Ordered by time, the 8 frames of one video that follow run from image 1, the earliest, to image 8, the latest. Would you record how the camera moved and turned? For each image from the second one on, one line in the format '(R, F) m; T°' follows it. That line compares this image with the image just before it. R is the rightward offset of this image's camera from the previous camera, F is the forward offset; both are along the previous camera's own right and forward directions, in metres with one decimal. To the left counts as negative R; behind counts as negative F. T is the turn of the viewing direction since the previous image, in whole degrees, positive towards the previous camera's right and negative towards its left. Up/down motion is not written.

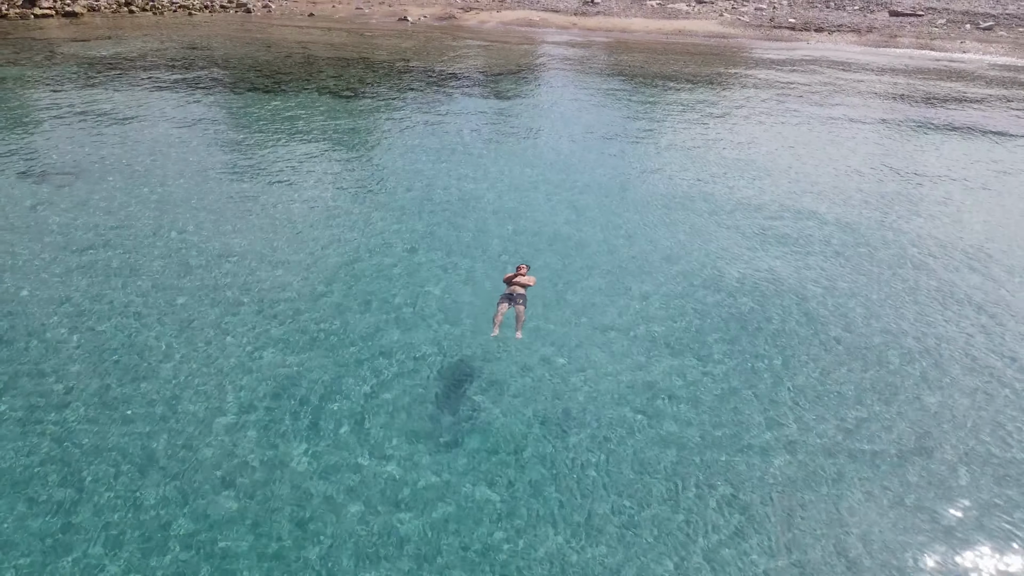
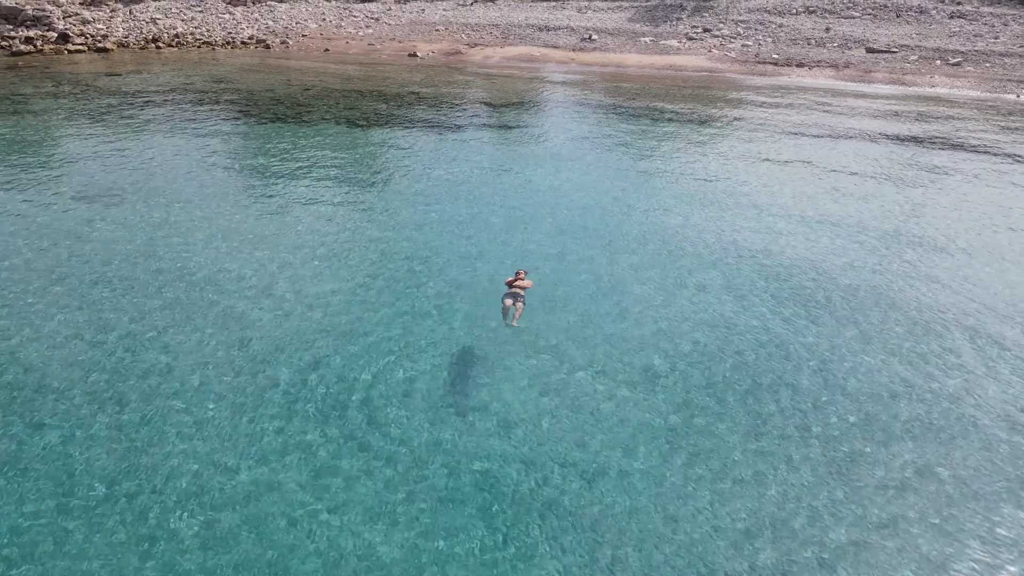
(0.0, -1.3) m; 0°
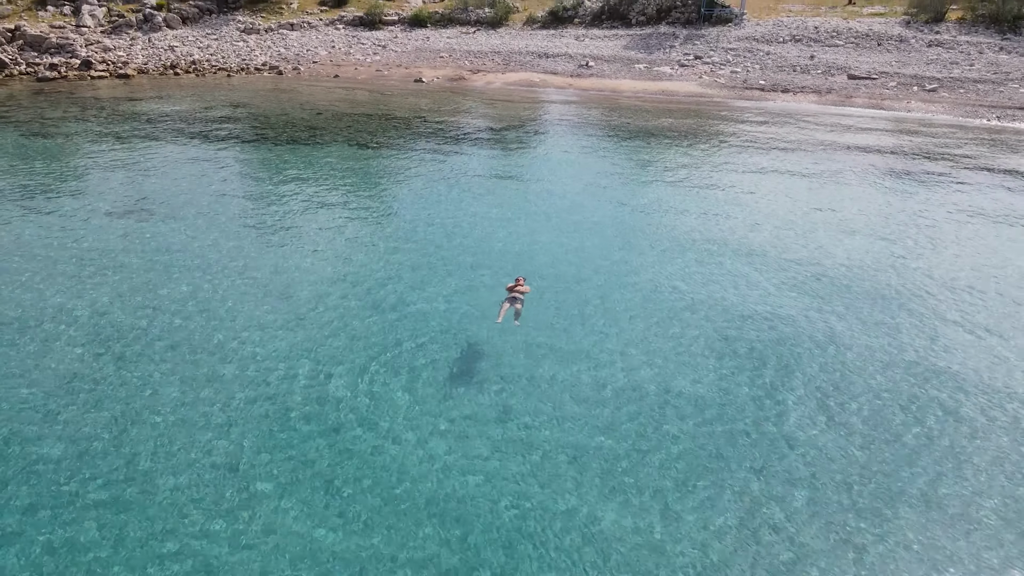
(0.0, -1.1) m; 0°
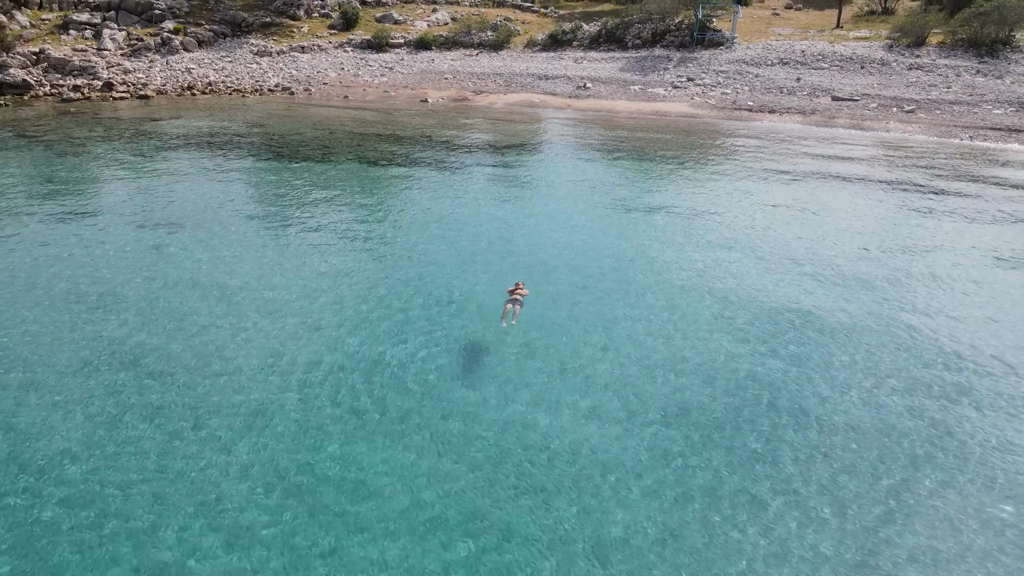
(0.0, -1.3) m; 0°
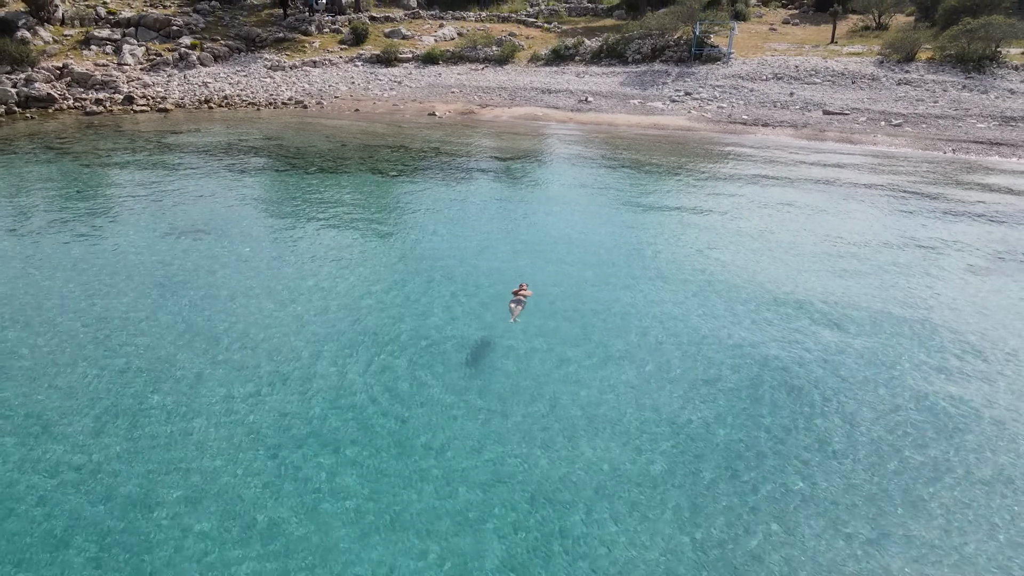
(0.0, -1.2) m; 0°
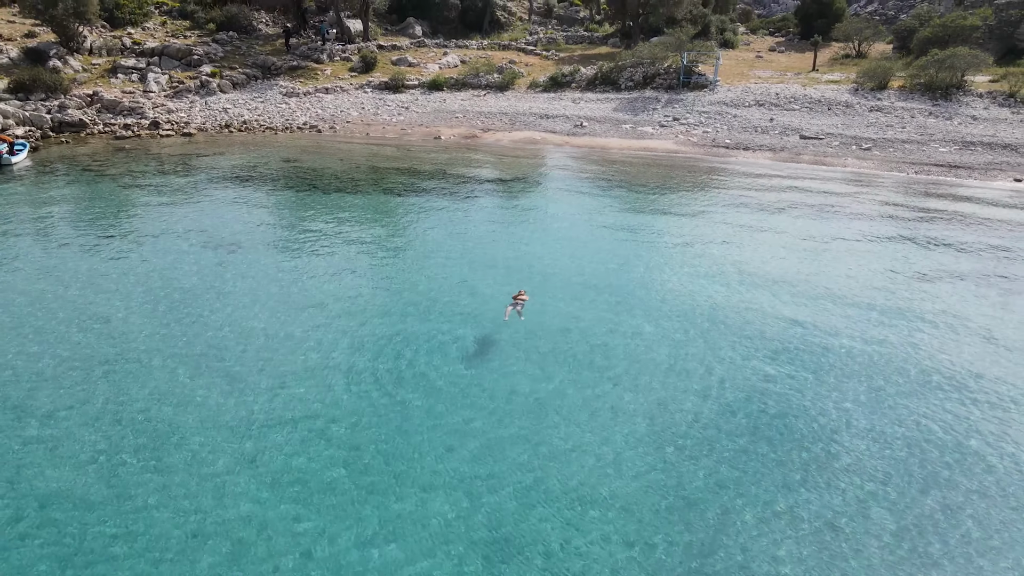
(0.0, -2.2) m; 0°
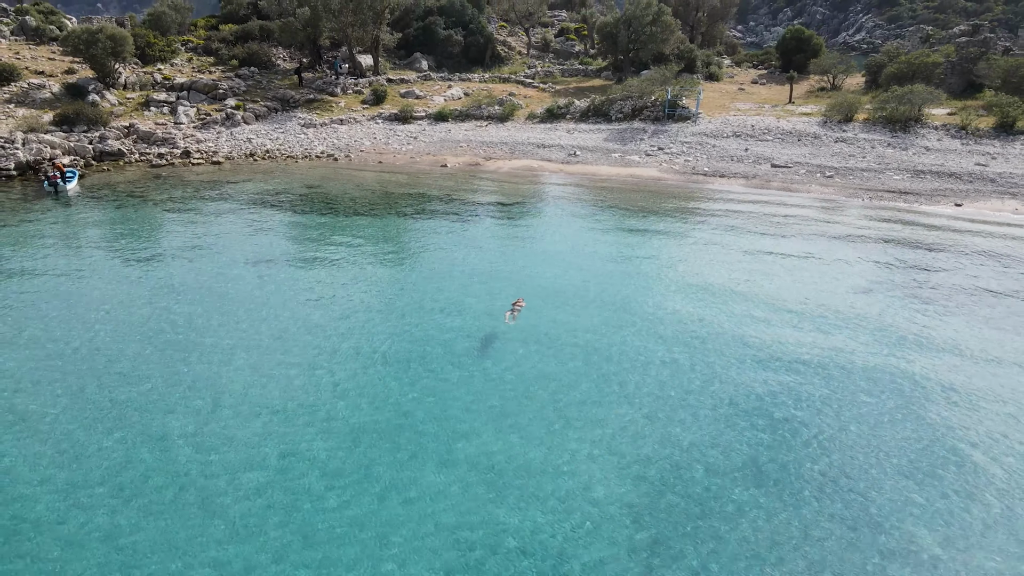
(+0.1, -3.3) m; 0°
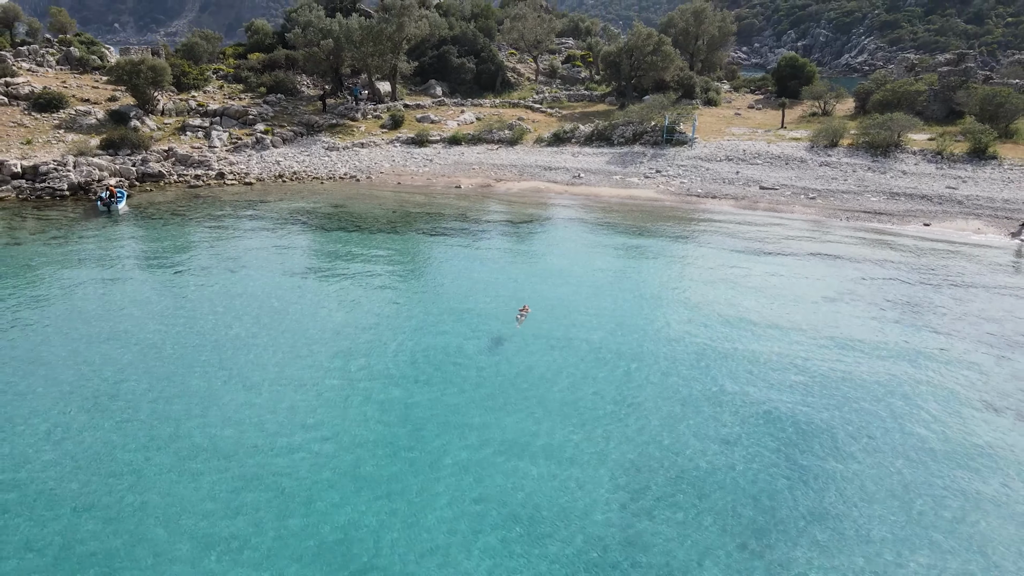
(0.0, -3.1) m; -1°
